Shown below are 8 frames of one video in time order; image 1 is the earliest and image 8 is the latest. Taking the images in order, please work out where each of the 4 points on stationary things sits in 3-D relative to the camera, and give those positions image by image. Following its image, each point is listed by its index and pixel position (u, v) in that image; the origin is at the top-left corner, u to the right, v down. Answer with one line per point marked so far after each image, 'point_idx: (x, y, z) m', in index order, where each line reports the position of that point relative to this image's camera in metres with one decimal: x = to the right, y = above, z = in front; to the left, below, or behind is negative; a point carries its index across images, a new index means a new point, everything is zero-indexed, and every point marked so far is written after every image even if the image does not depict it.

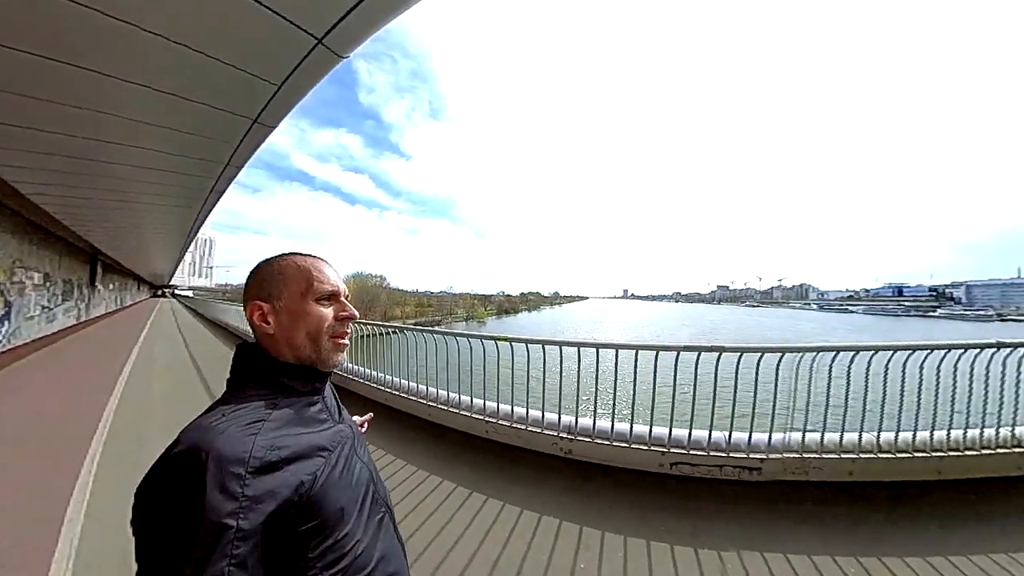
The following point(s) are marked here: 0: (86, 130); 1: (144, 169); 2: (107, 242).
0: (-2.9, +1.1, +3.1) m
1: (-3.5, +1.2, +4.1) m
2: (-8.0, +0.9, +8.3) m
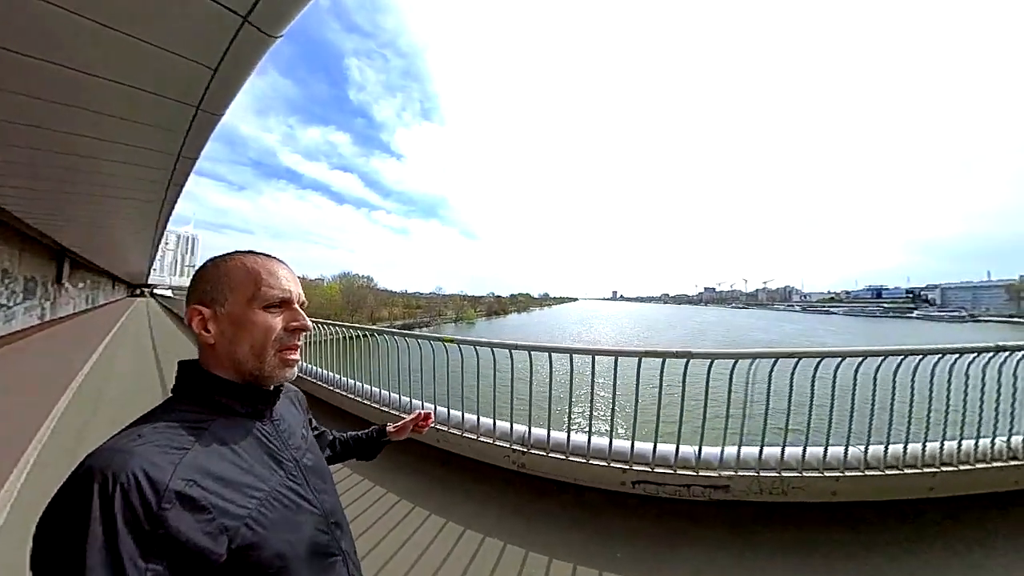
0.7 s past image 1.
0: (-3.1, +1.1, +3.0) m
1: (-3.7, +1.2, +4.0) m
2: (-8.3, +0.9, +8.1) m
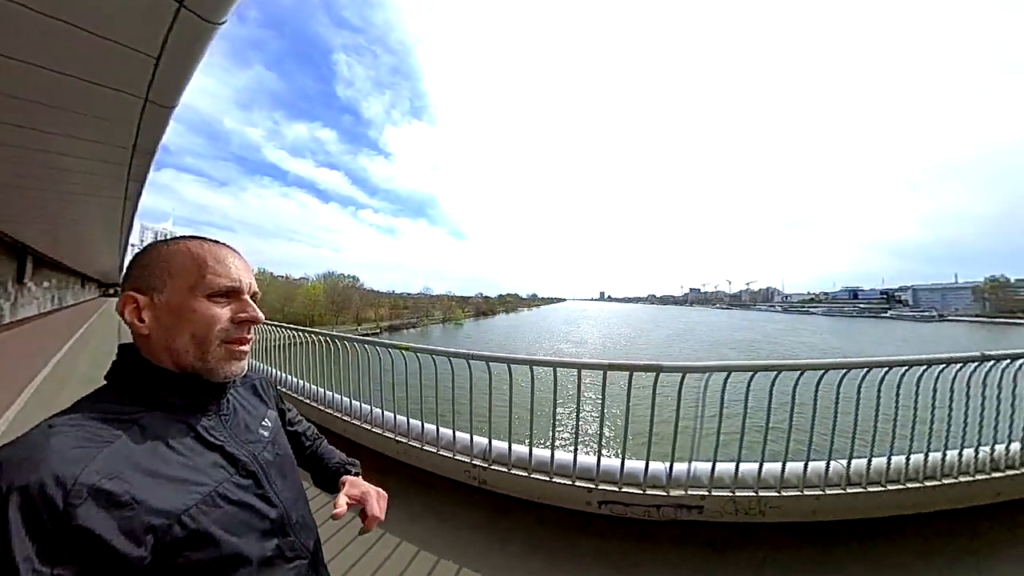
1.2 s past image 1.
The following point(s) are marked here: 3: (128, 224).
0: (-3.3, +1.1, +2.9) m
1: (-3.9, +1.1, +3.9) m
2: (-8.6, +0.9, +7.8) m
3: (-6.7, +1.1, +7.6) m
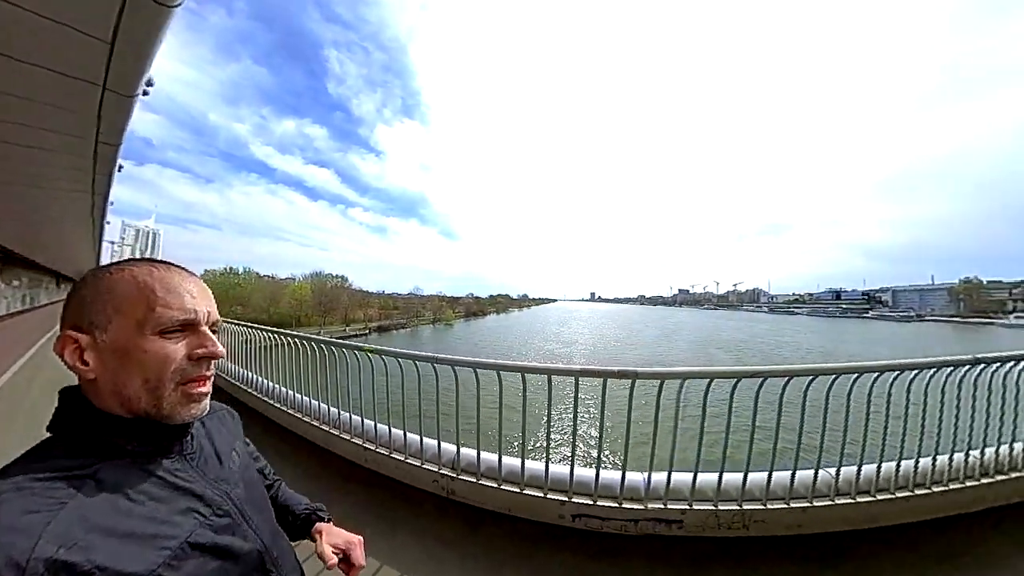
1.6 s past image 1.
0: (-3.3, +1.1, +2.7) m
1: (-4.0, +1.1, +3.7) m
2: (-8.8, +0.9, +7.6) m
3: (-6.9, +1.1, +7.3) m
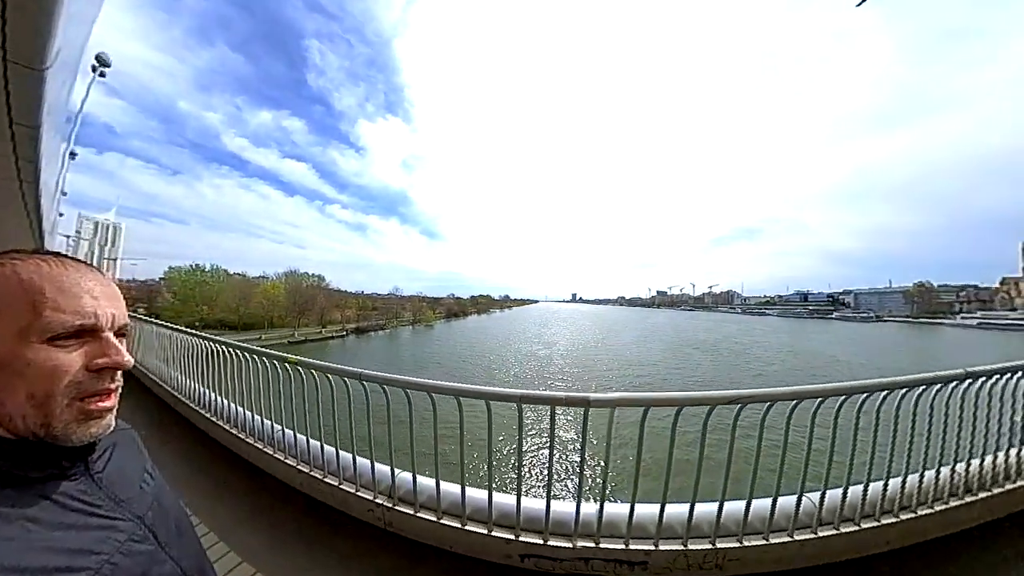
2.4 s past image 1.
0: (-3.3, +1.1, +2.2) m
1: (-4.0, +1.1, +3.2) m
2: (-8.9, +0.9, +6.8) m
3: (-7.0, +1.1, +6.6) m
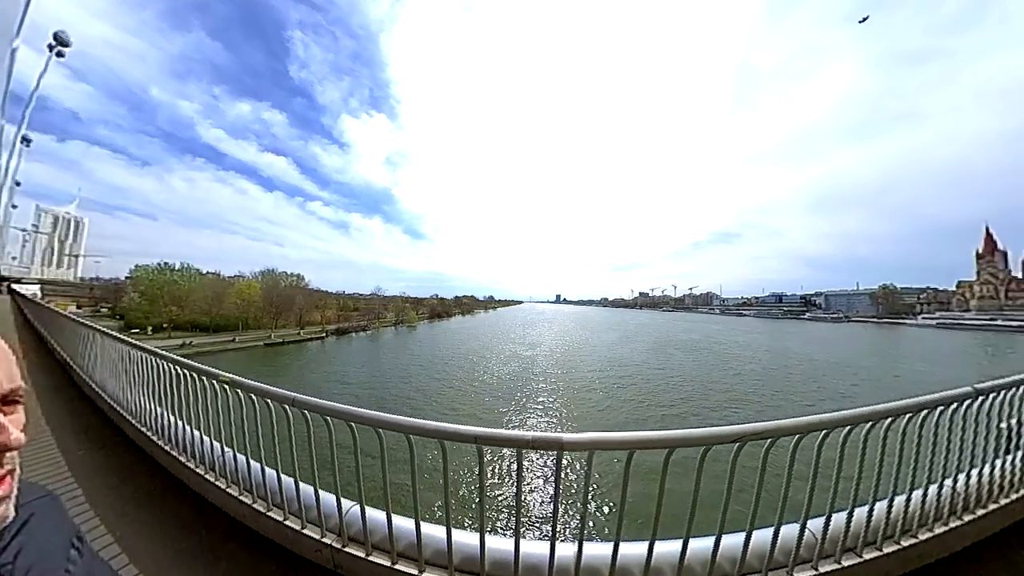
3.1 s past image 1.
0: (-3.2, +0.9, +1.7) m
1: (-3.9, +1.0, +2.6) m
2: (-9.0, +0.9, +6.0) m
3: (-7.1, +1.0, +5.9) m
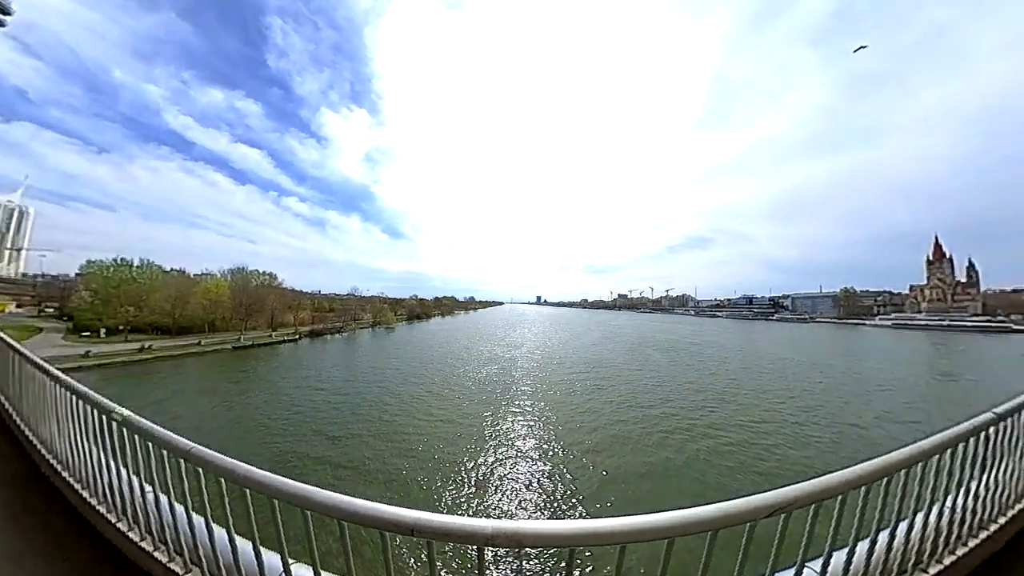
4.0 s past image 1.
0: (-3.0, +0.8, +1.0) m
1: (-3.8, +0.9, +1.9) m
2: (-9.1, +0.8, +5.0) m
3: (-7.2, +1.0, +5.0) m
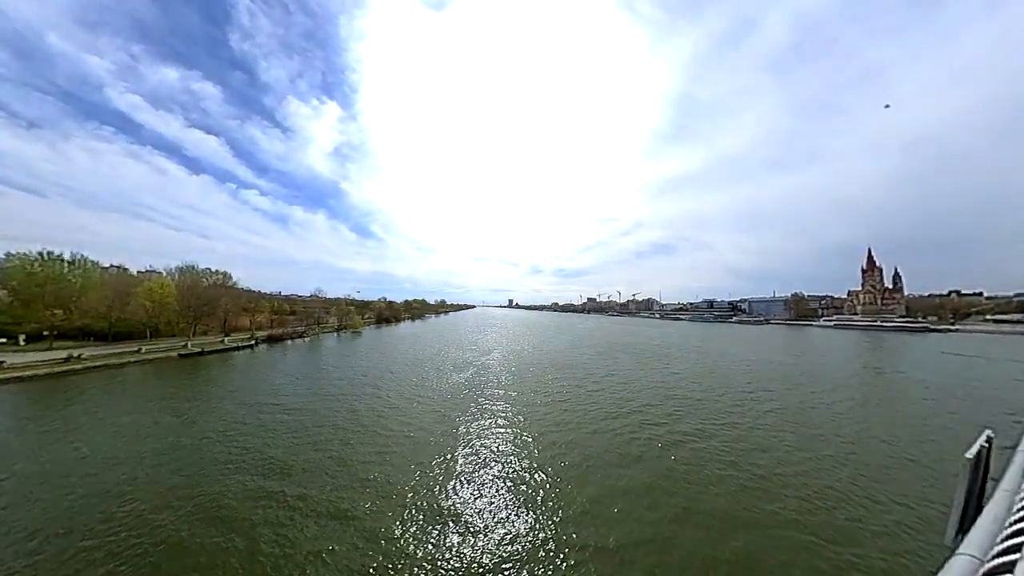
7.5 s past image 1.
0: (-2.7, +0.6, -0.1) m
1: (-3.5, +0.6, +0.8) m
2: (-9.0, +0.7, +3.6) m
3: (-7.1, +0.8, +3.7) m
